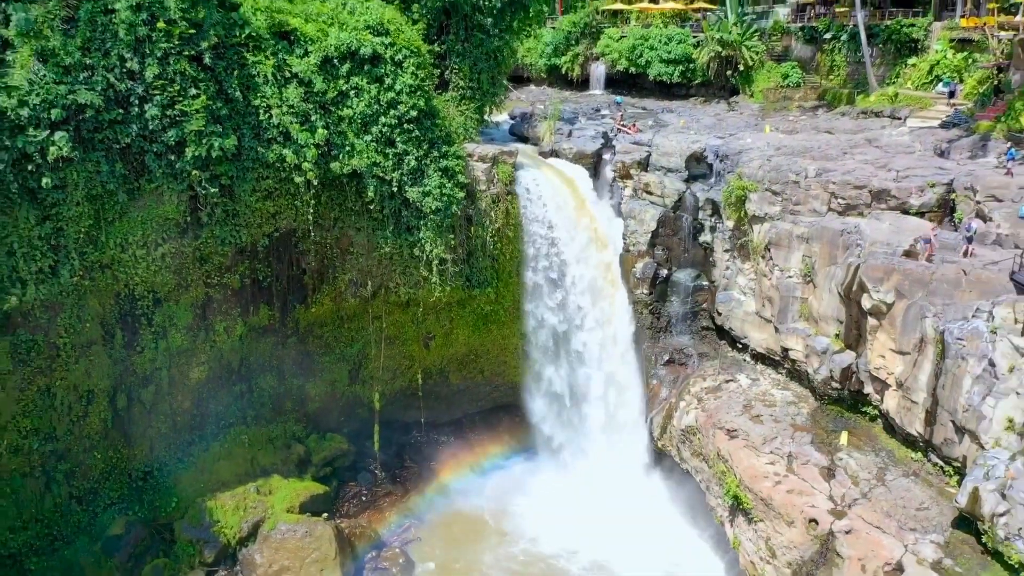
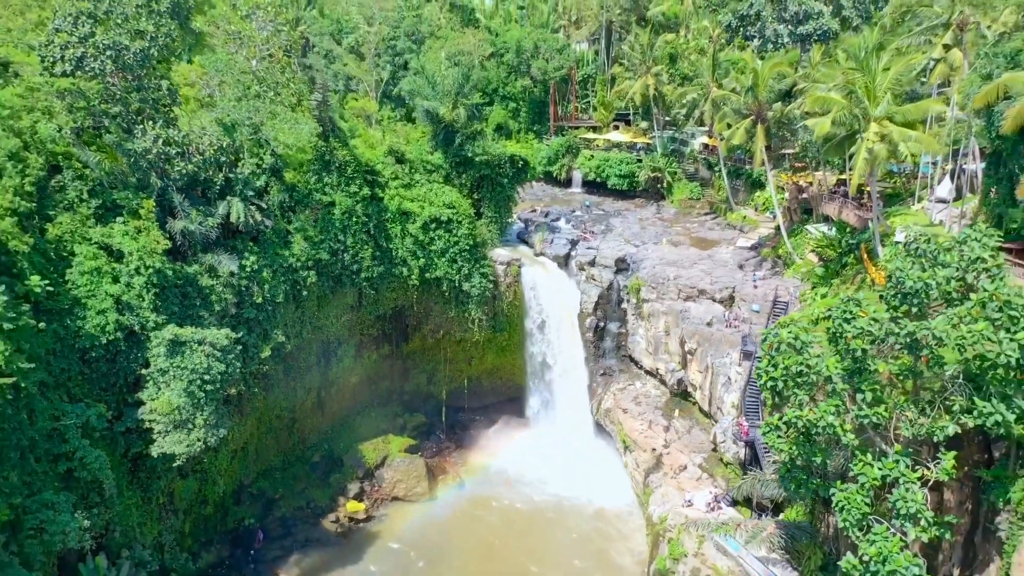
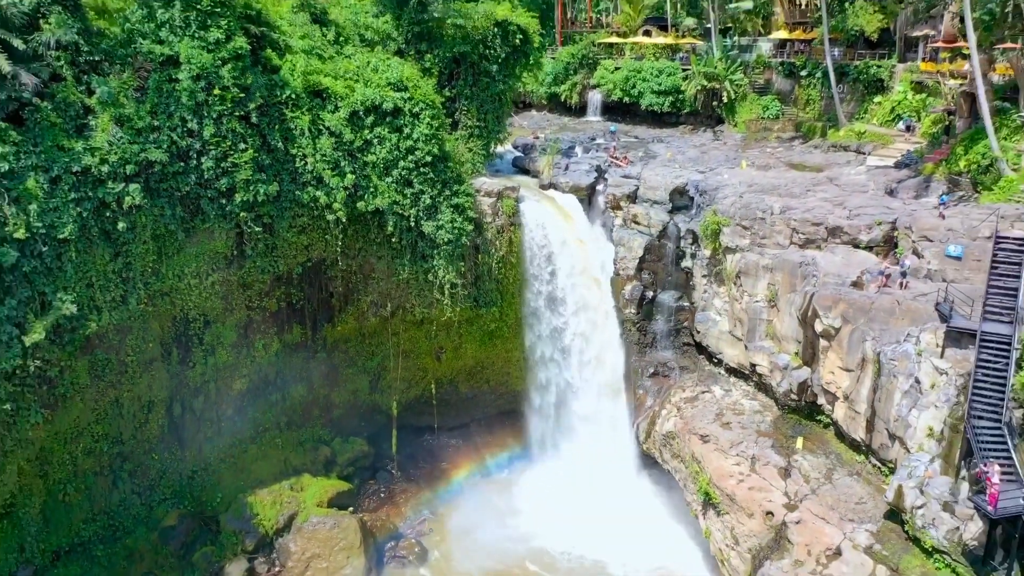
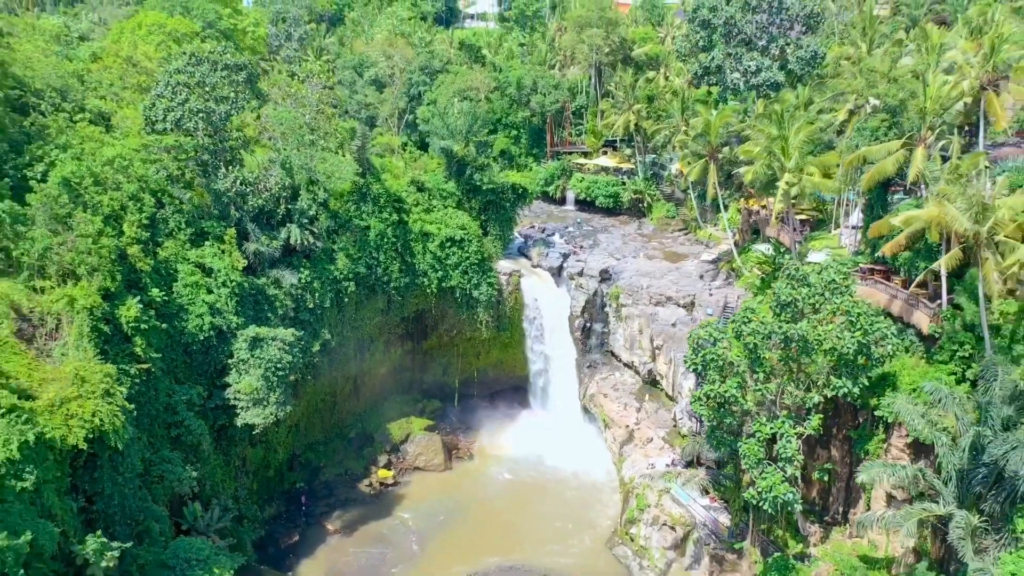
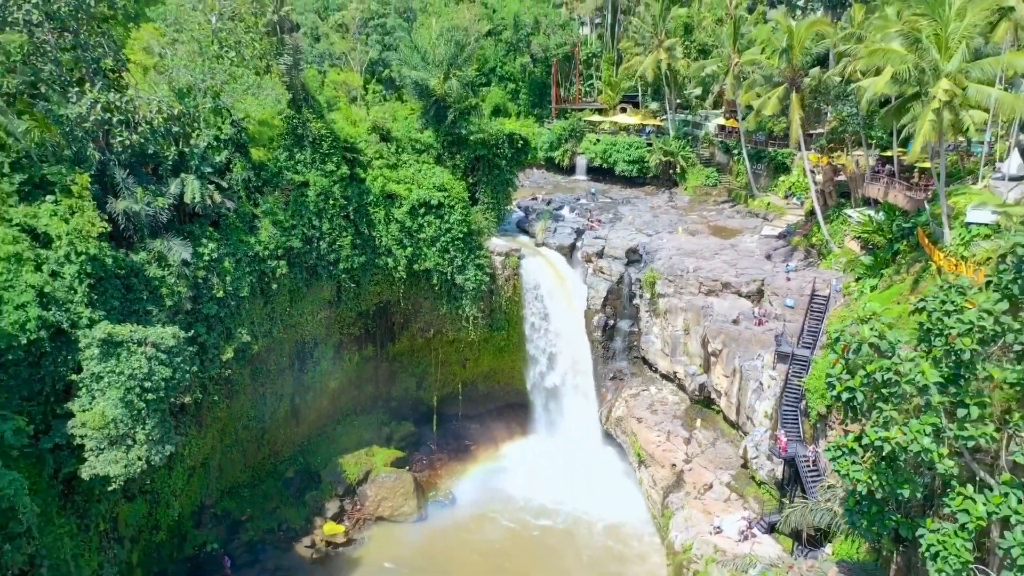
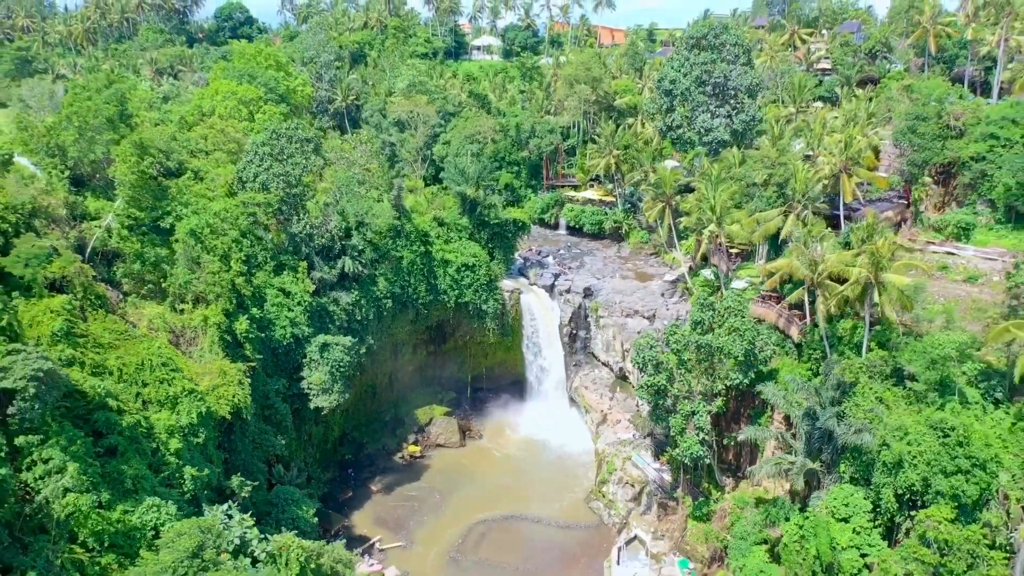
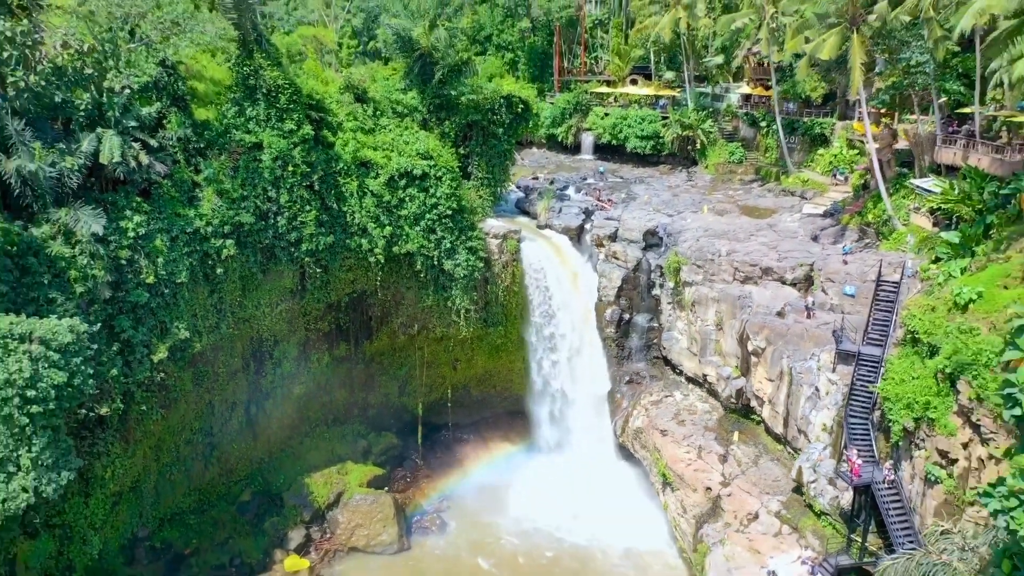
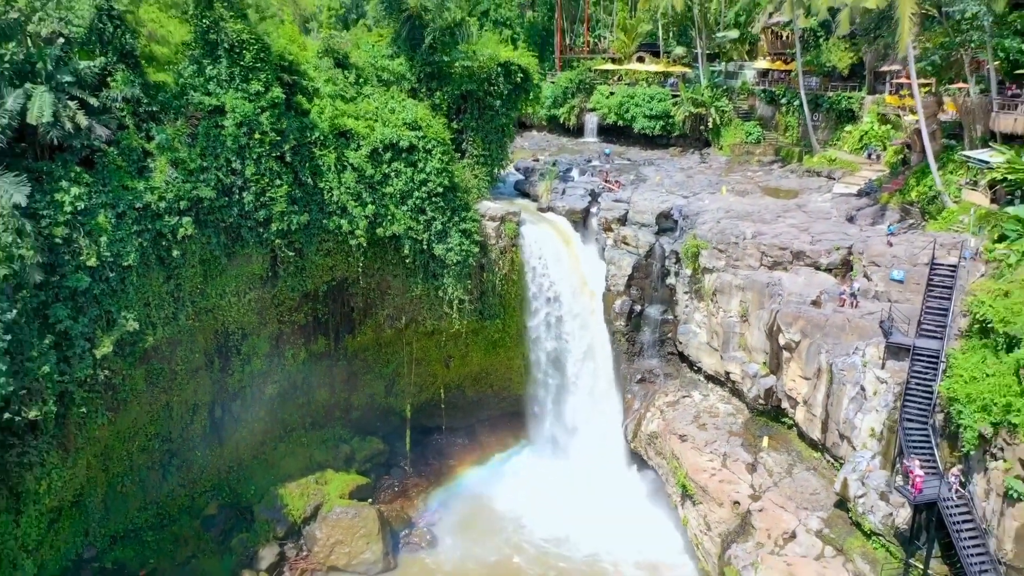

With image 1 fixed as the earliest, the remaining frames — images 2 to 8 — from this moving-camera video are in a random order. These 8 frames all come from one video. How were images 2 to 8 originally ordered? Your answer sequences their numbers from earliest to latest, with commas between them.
3, 8, 7, 5, 2, 4, 6
